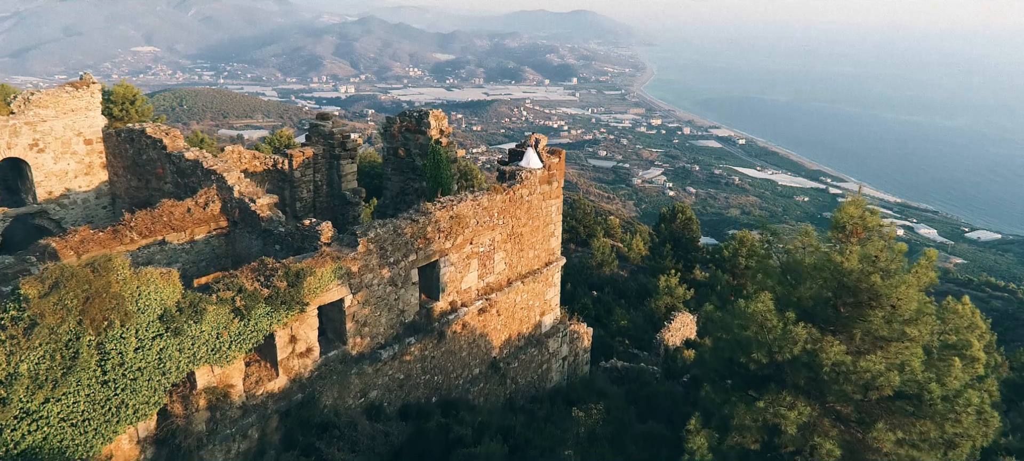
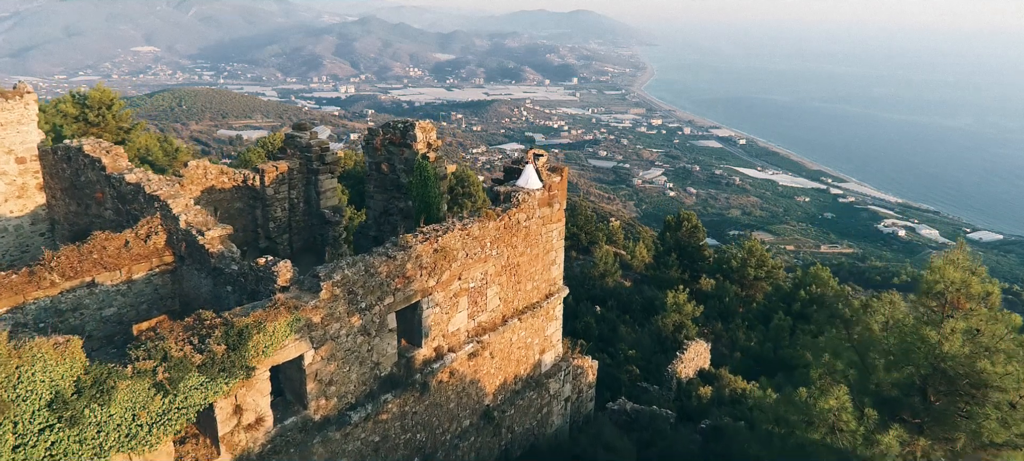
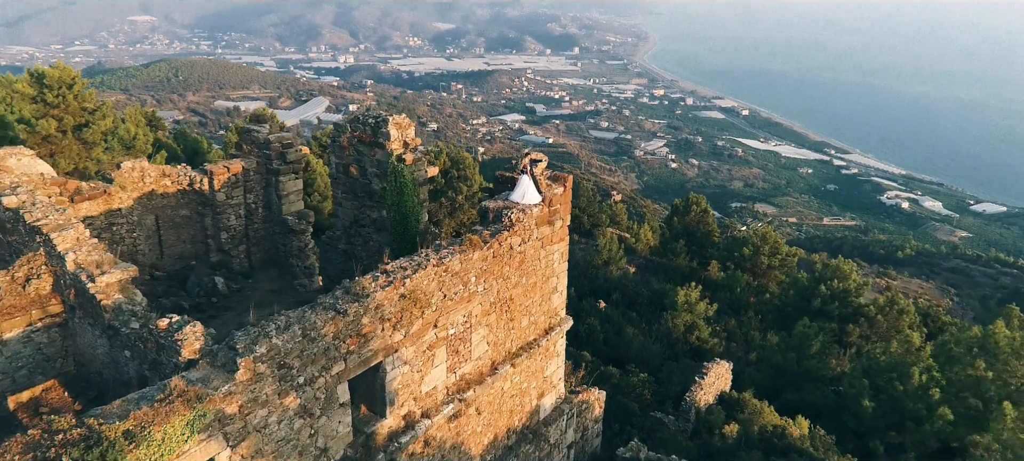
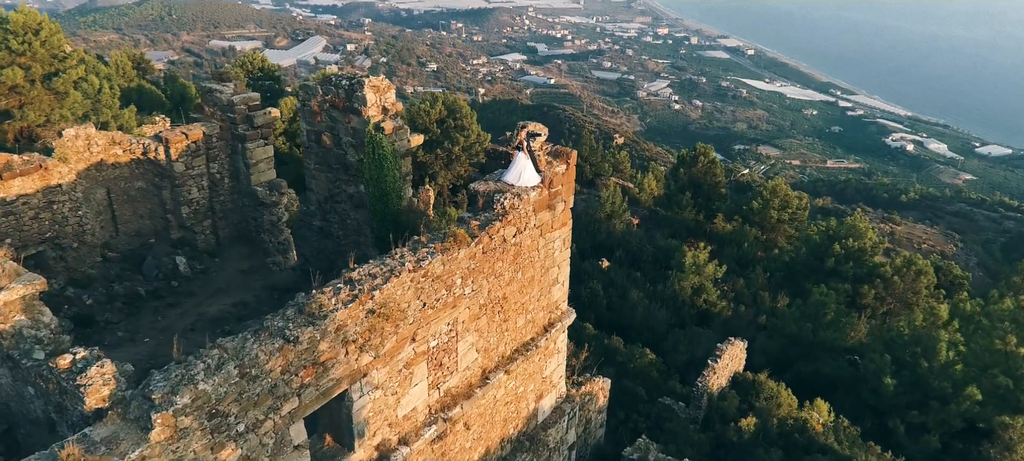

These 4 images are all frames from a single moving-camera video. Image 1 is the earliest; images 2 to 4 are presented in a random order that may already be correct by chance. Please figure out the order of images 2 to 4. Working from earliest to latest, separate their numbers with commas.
2, 3, 4
